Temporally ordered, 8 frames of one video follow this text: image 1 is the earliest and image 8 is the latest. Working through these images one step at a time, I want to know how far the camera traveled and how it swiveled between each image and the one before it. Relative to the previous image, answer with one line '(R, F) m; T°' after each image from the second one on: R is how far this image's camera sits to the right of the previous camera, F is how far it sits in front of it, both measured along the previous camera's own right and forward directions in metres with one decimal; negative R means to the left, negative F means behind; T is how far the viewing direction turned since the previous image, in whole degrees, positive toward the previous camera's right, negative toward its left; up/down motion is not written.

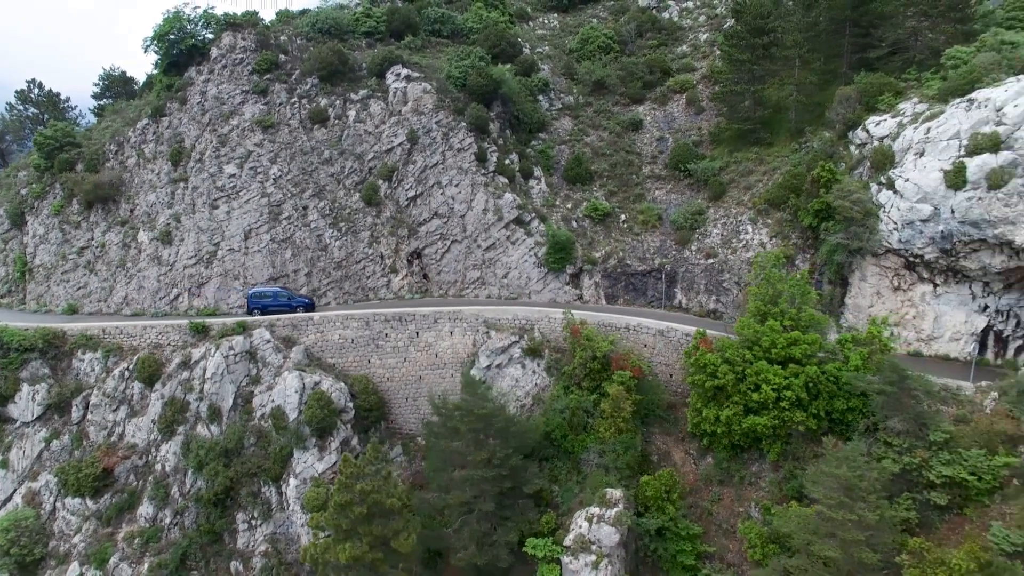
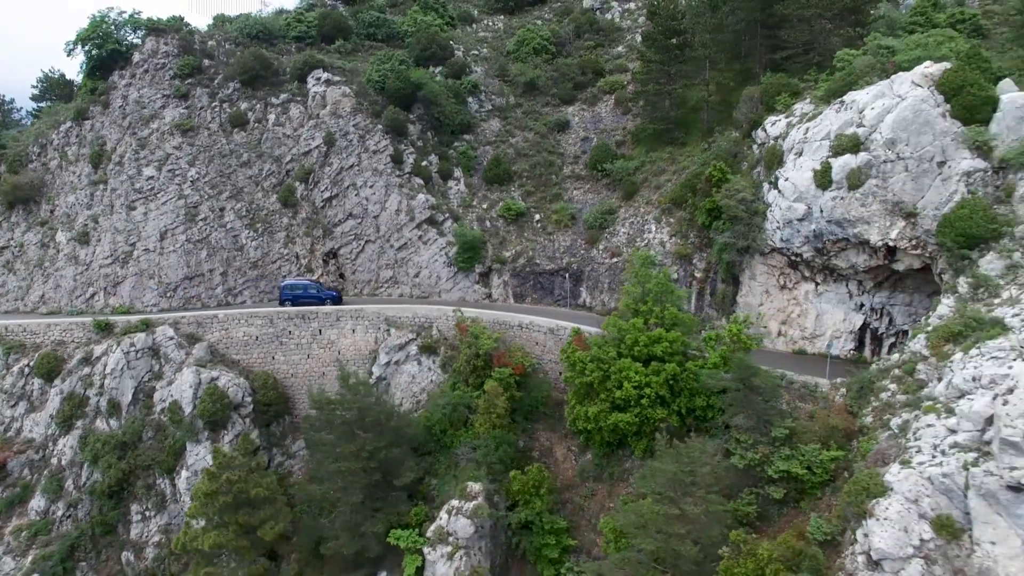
(+6.4, -0.4) m; -1°
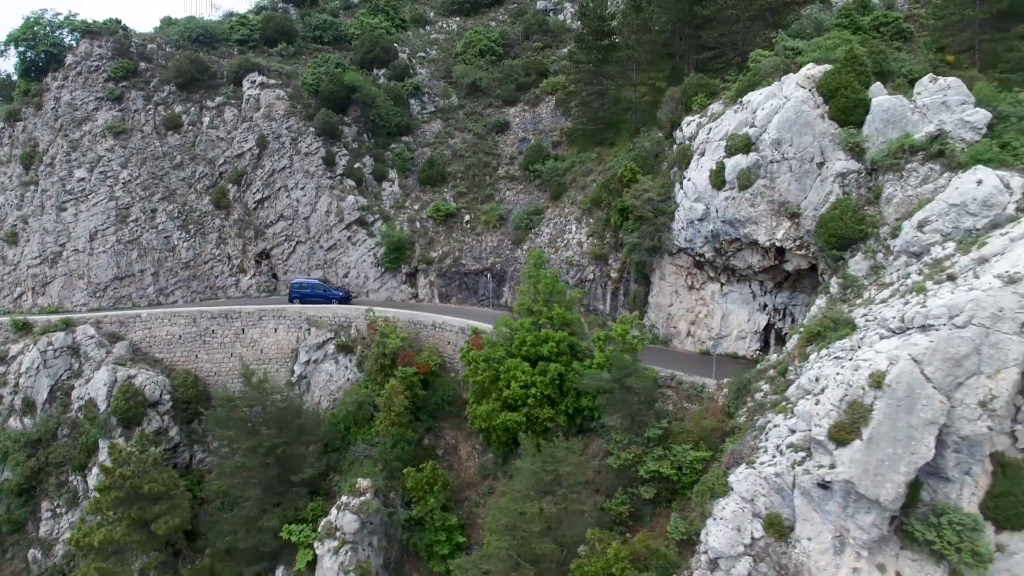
(+5.3, -0.1) m; -1°
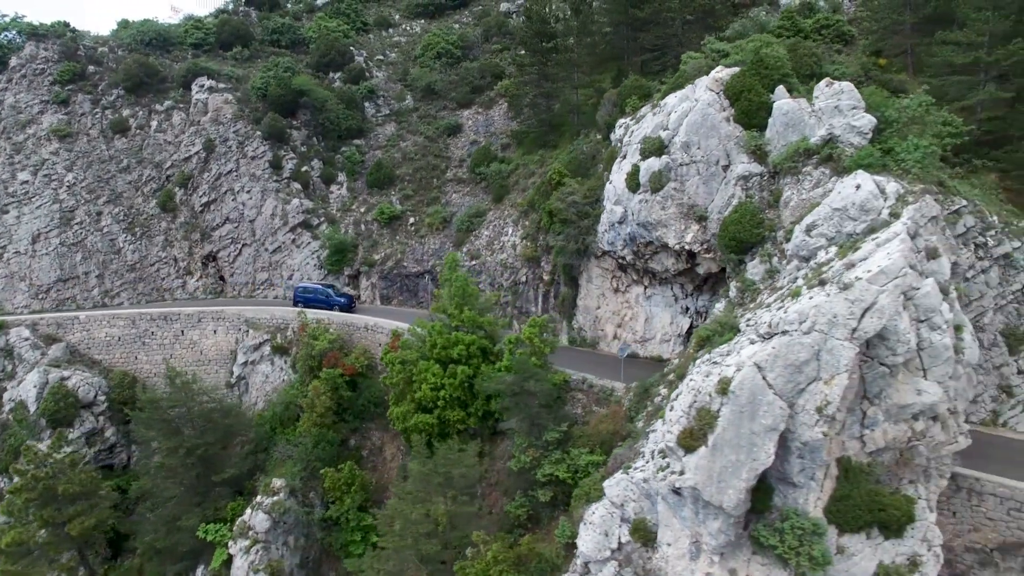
(+4.2, -0.1) m; 0°
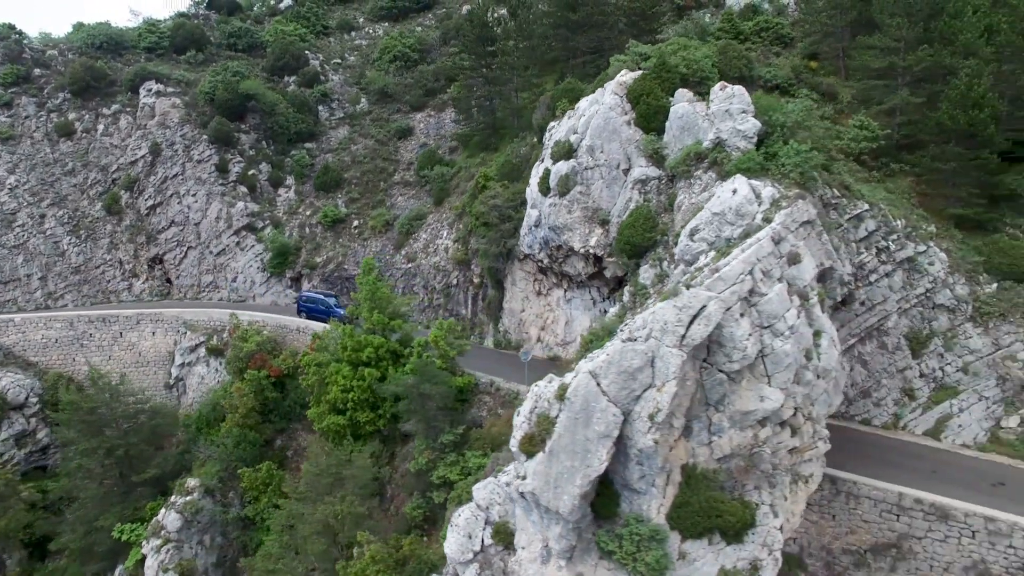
(+4.3, -0.1) m; 0°
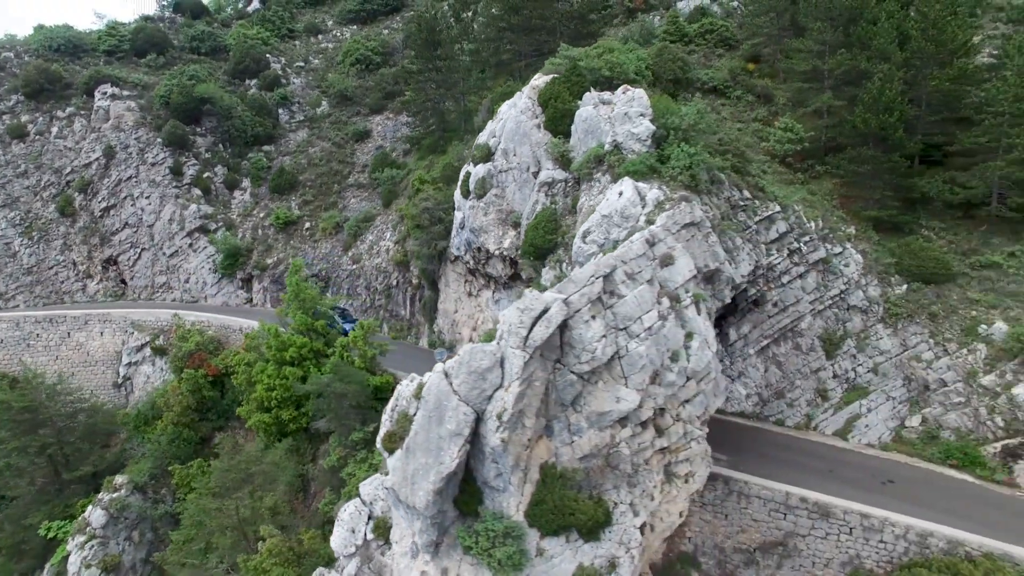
(+3.9, -0.2) m; 0°
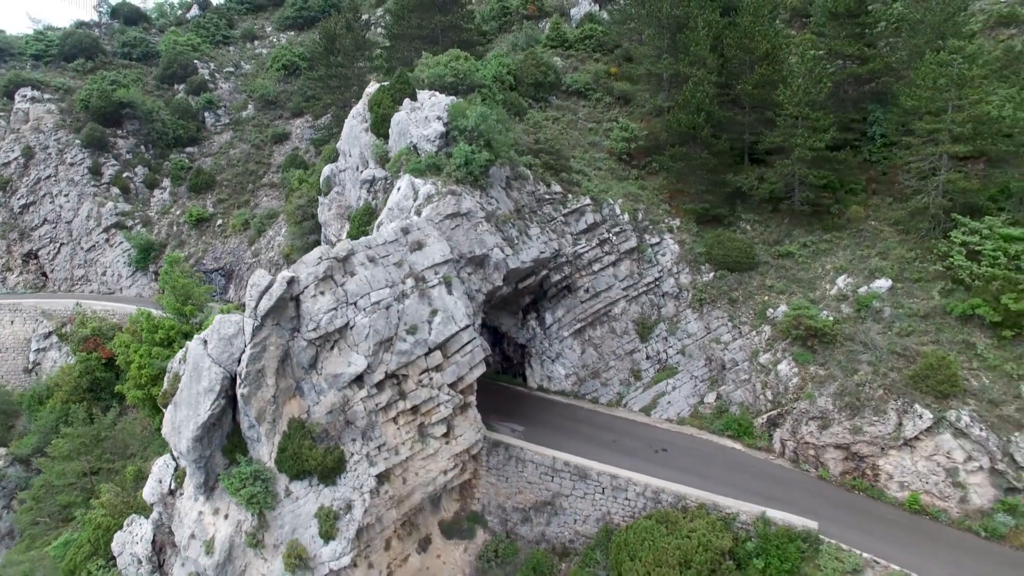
(+8.1, -1.6) m; 0°
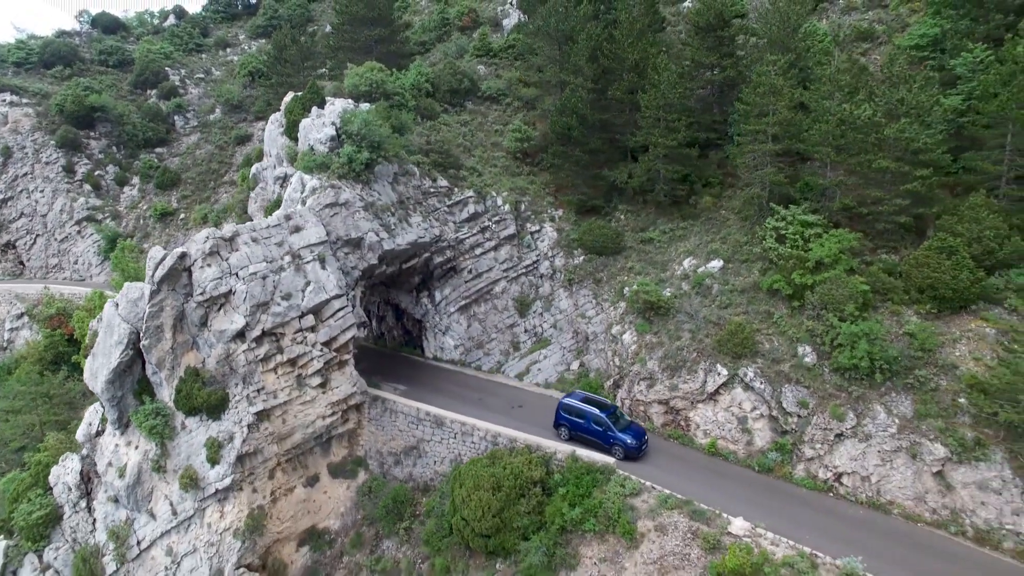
(+5.9, -2.8) m; 0°
